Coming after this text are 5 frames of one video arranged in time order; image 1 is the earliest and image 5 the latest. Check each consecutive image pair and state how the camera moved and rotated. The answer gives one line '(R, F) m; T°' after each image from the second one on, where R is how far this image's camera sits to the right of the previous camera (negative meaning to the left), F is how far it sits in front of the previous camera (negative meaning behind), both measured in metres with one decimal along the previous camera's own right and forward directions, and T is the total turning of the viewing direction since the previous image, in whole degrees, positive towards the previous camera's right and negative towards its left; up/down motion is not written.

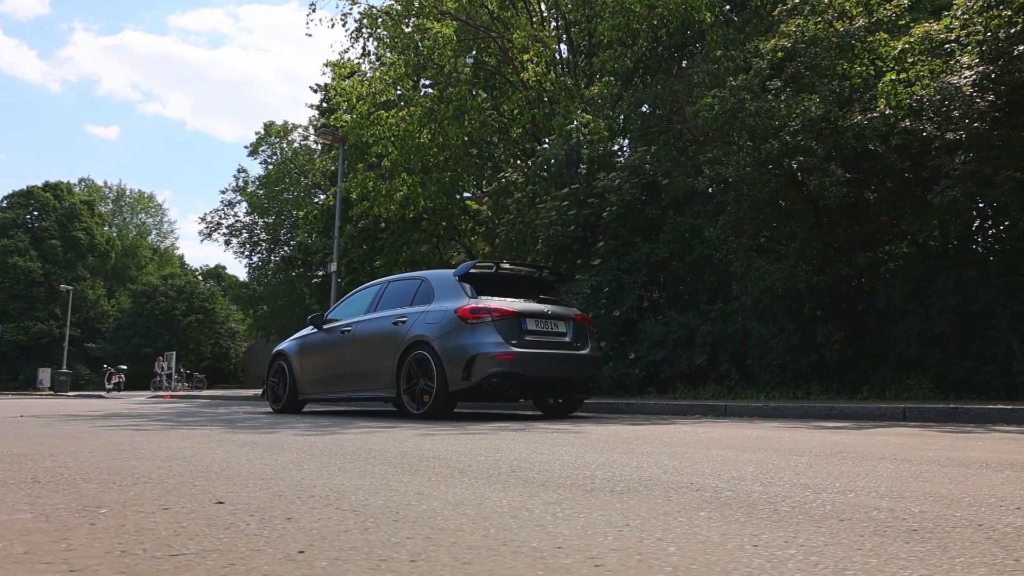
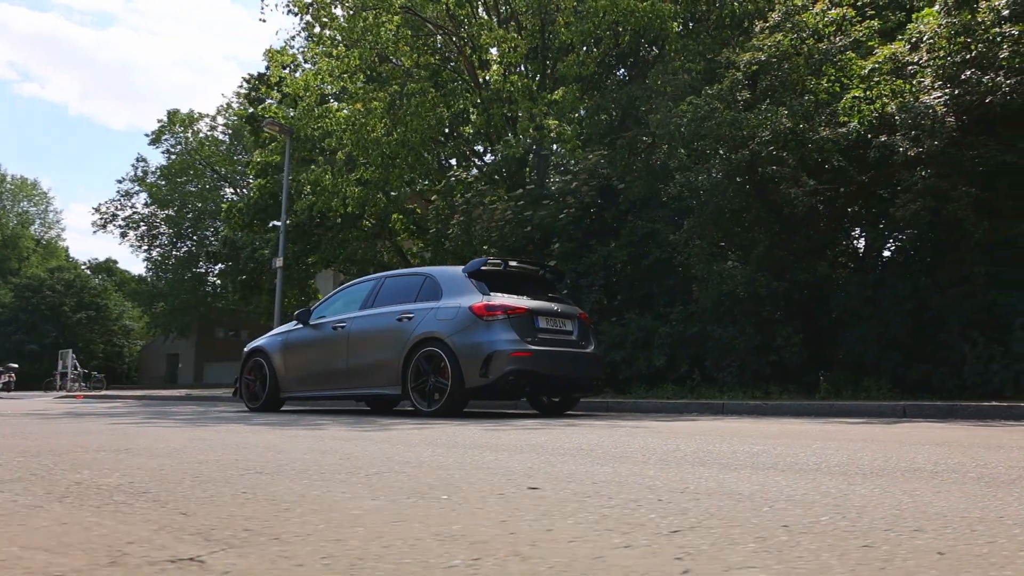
(-1.6, +0.1) m; +8°
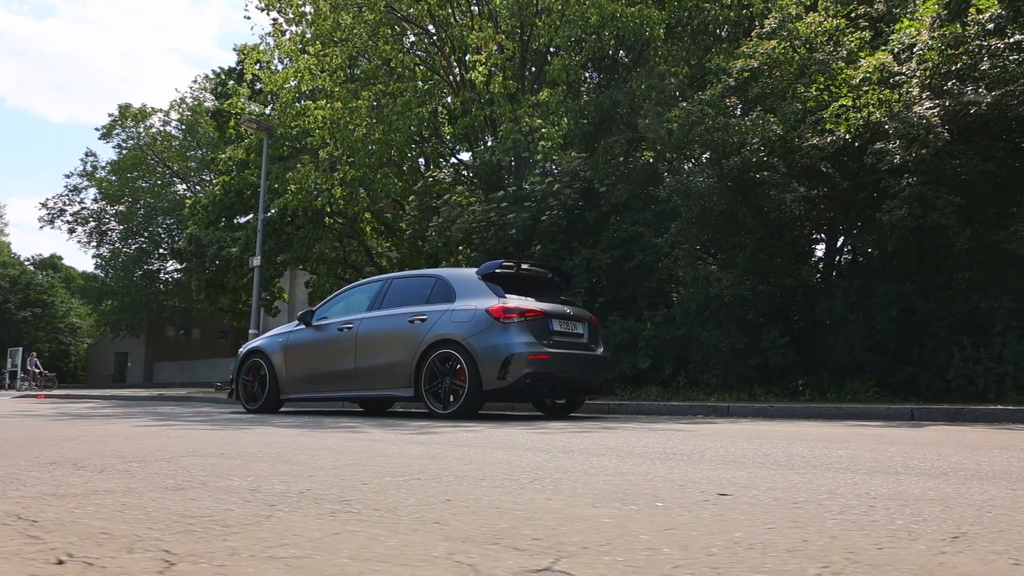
(-0.9, 0.0) m; +4°
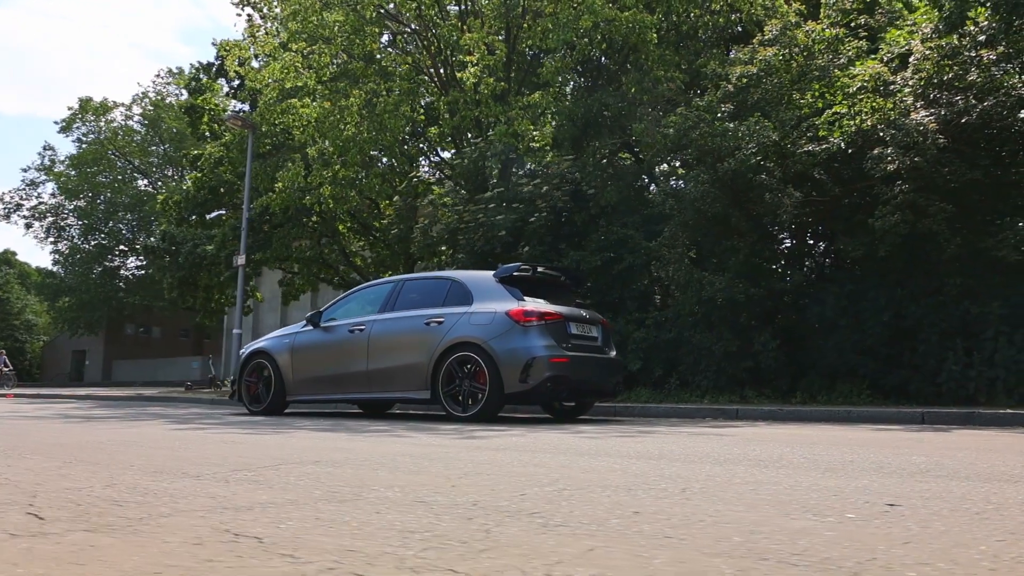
(-0.8, 0.0) m; +3°
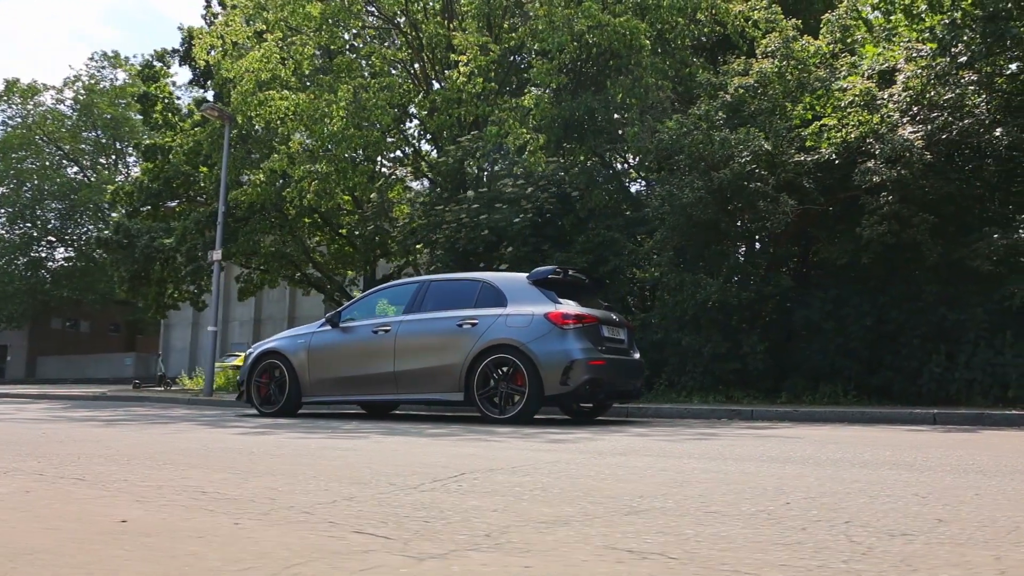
(-1.5, 0.0) m; +6°
